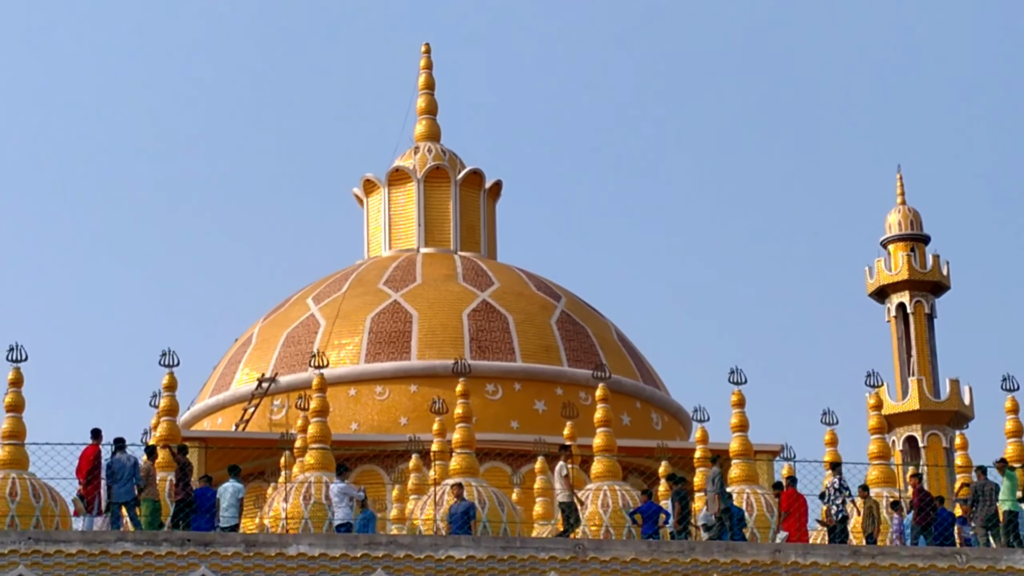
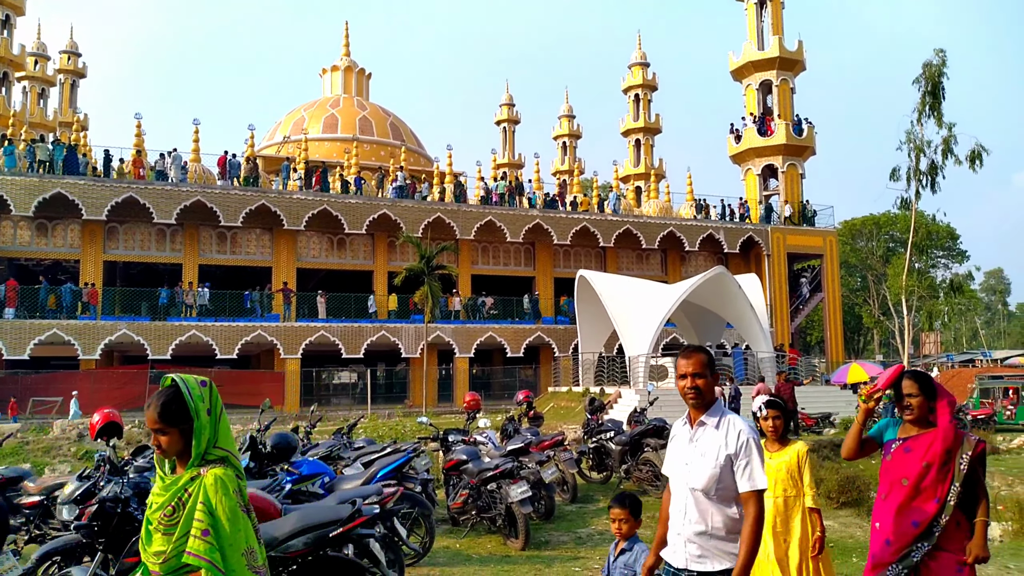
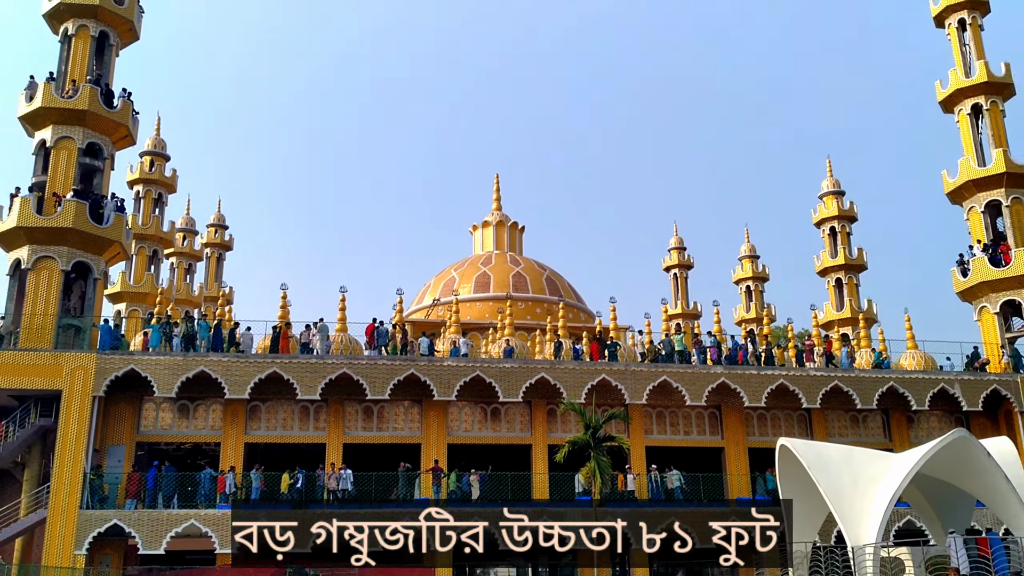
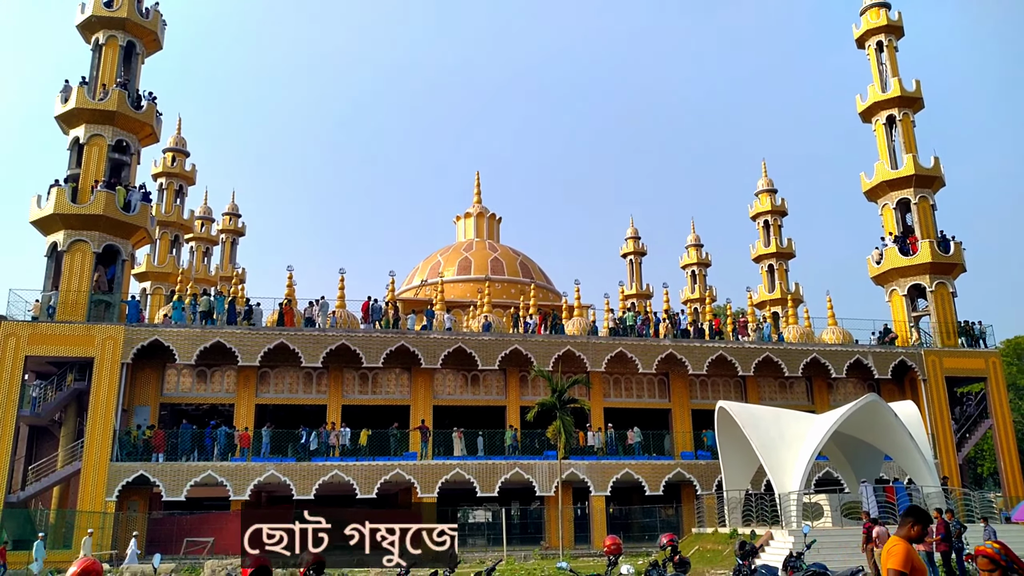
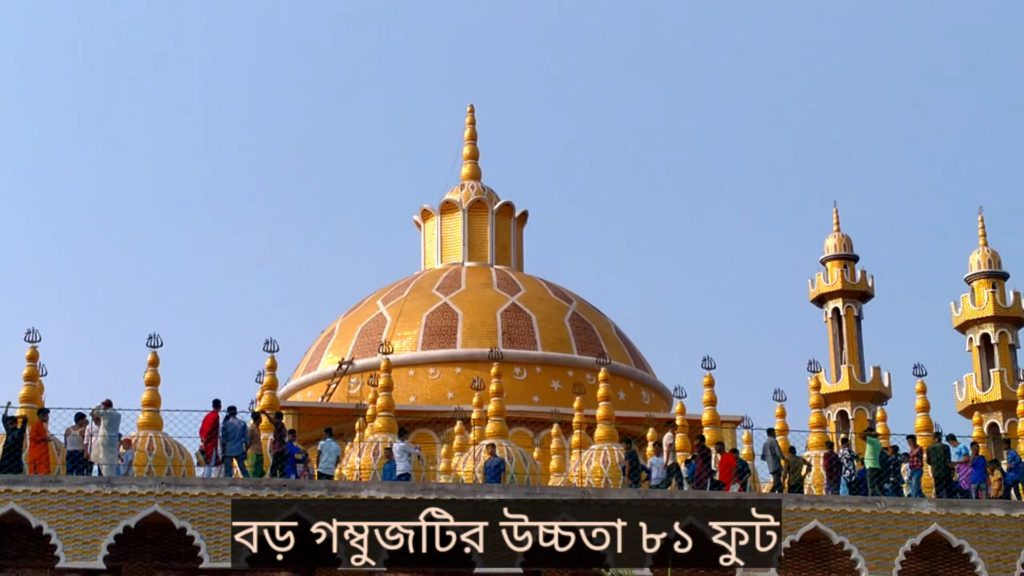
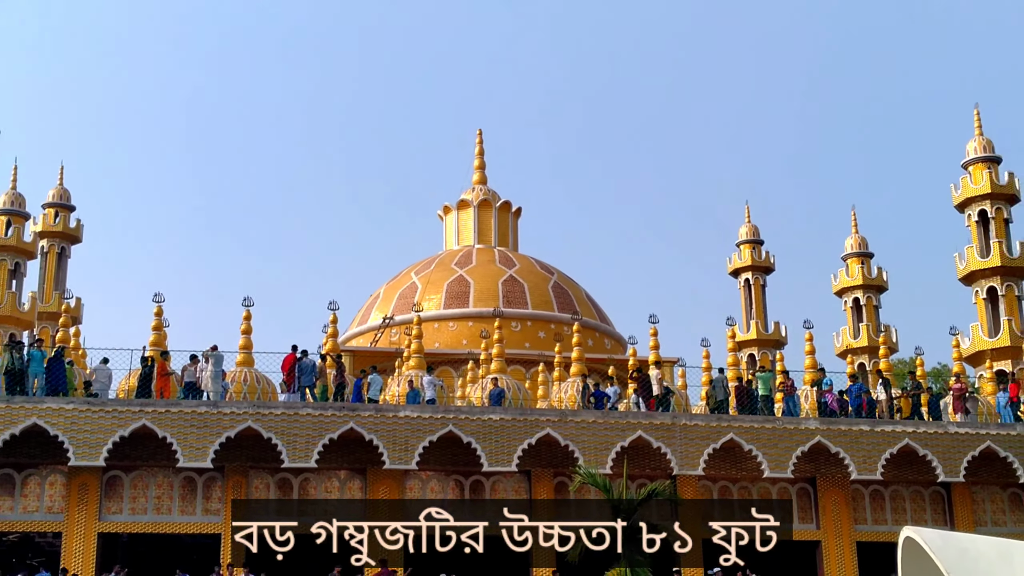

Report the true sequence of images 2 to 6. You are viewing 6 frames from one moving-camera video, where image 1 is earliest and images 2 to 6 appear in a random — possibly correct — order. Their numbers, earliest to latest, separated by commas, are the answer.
5, 6, 3, 4, 2
